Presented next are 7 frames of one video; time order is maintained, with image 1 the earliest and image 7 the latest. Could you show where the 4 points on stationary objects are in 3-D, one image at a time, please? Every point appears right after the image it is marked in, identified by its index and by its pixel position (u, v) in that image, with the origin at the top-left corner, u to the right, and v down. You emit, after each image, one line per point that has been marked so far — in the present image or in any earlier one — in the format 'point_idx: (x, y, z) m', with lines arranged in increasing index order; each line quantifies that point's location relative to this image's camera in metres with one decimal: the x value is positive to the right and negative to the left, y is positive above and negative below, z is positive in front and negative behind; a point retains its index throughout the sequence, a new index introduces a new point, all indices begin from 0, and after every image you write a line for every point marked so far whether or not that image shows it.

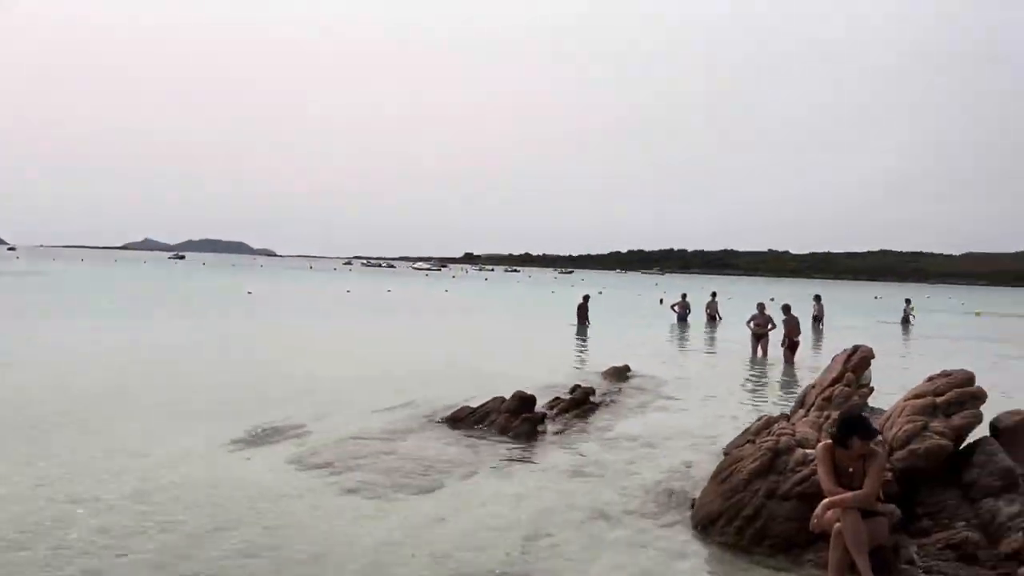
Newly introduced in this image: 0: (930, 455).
0: (+4.1, -1.6, +7.9) m
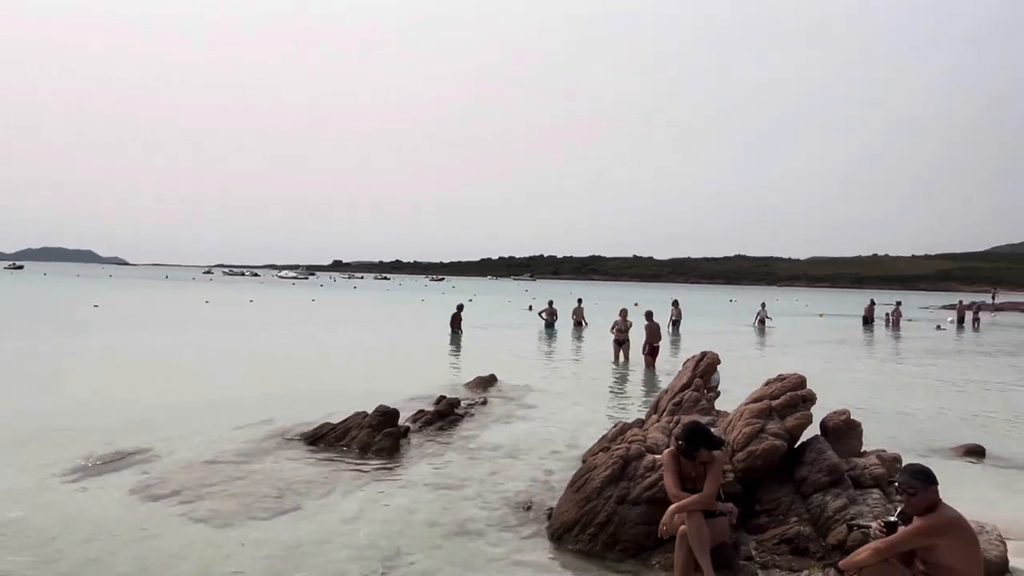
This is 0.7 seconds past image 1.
0: (+2.6, -1.7, +8.5) m
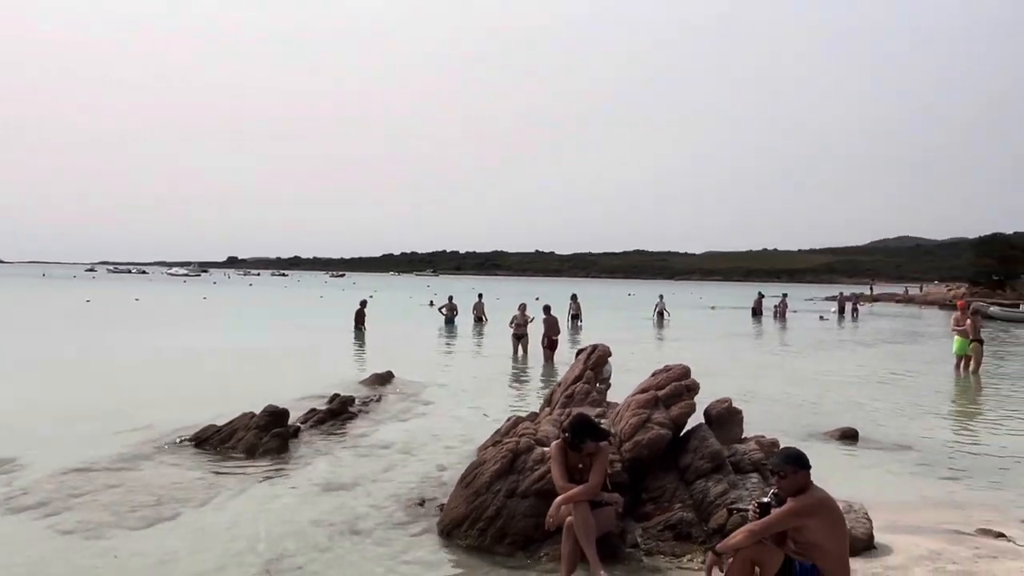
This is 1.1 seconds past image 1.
0: (+1.5, -1.7, +8.7) m
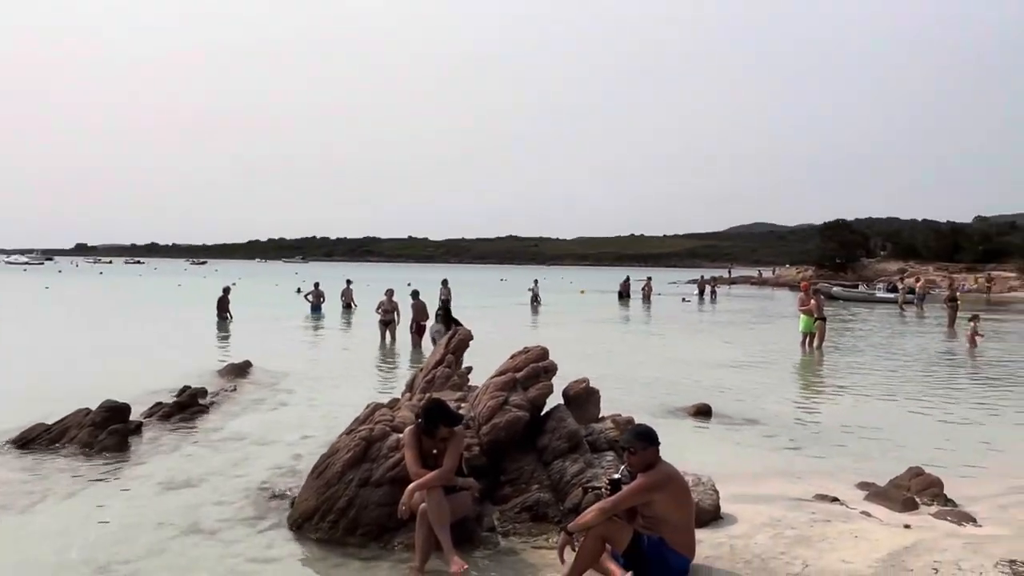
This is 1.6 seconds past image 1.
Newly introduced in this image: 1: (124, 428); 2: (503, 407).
0: (0.0, -1.5, +8.6) m
1: (-5.2, -1.9, +11.0) m
2: (-0.1, -1.3, +8.8) m
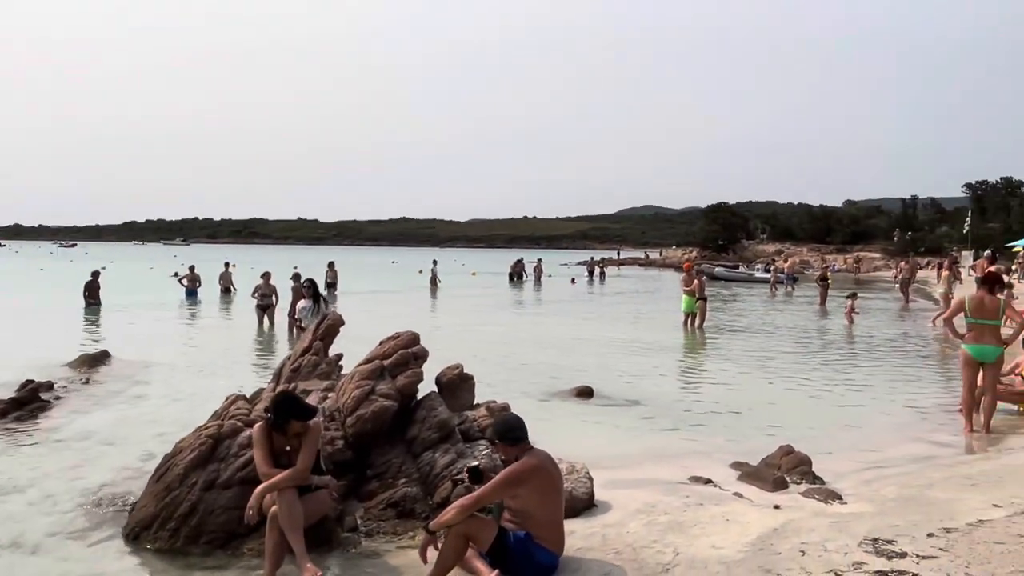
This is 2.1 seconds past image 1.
0: (-1.4, -1.3, +8.1) m
1: (-6.8, -1.7, +9.8) m
2: (-1.4, -1.1, +8.3) m
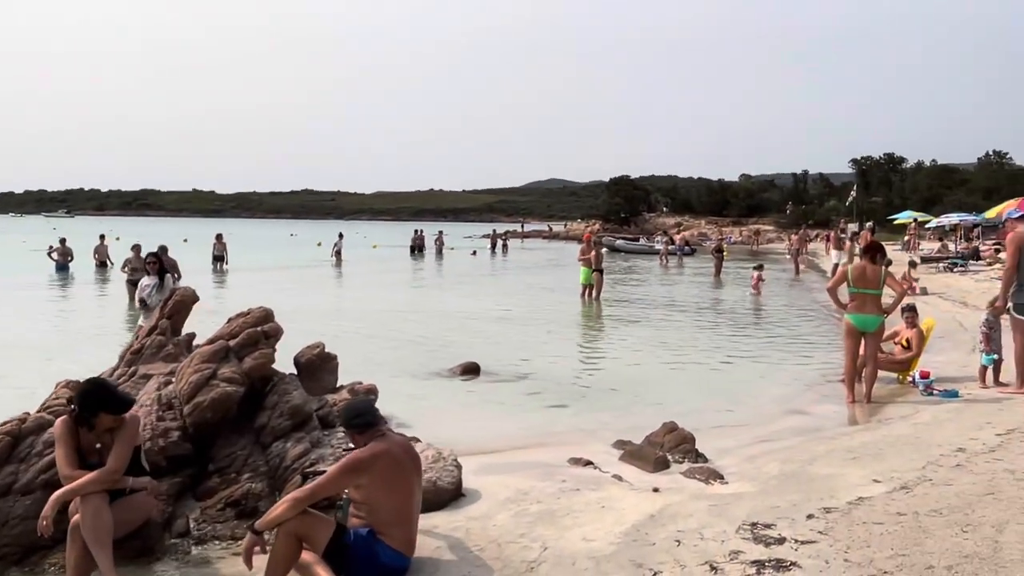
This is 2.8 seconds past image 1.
0: (-2.6, -1.0, +7.2) m
1: (-8.2, -1.4, +8.2) m
2: (-2.7, -0.8, +7.3) m
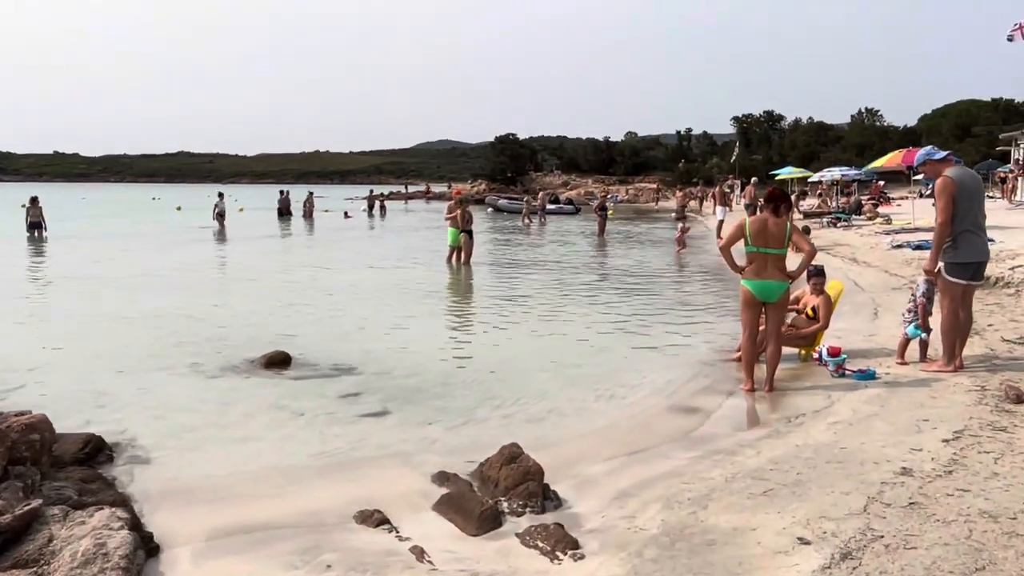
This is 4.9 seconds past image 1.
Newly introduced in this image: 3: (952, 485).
0: (-4.1, -1.0, +3.9) m
1: (-9.8, -1.5, +4.3) m
2: (-4.2, -0.8, +4.1) m
3: (+3.0, -1.3, +5.5) m
